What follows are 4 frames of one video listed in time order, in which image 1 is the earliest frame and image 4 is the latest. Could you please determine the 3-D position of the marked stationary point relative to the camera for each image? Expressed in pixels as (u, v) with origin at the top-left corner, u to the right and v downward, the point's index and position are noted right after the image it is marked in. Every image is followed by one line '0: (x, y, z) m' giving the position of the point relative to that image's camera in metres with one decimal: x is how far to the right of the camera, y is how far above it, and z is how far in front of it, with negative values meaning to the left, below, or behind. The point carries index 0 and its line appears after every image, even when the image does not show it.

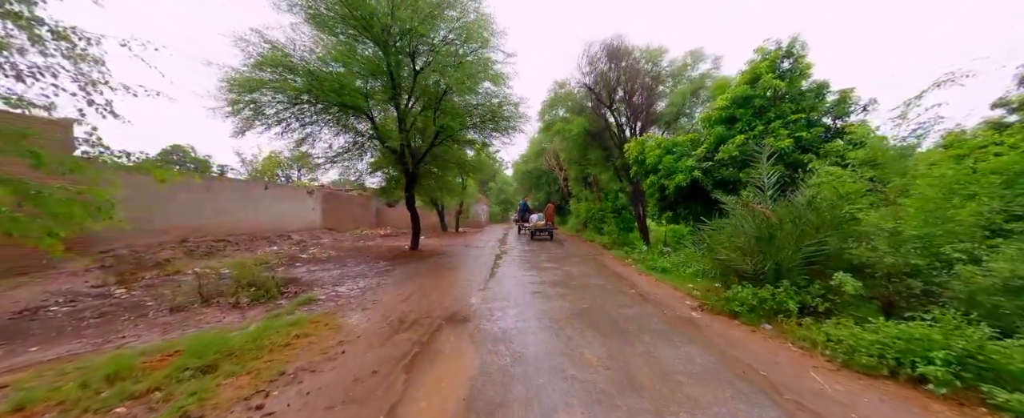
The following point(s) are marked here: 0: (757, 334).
0: (+2.9, -1.5, +3.8) m
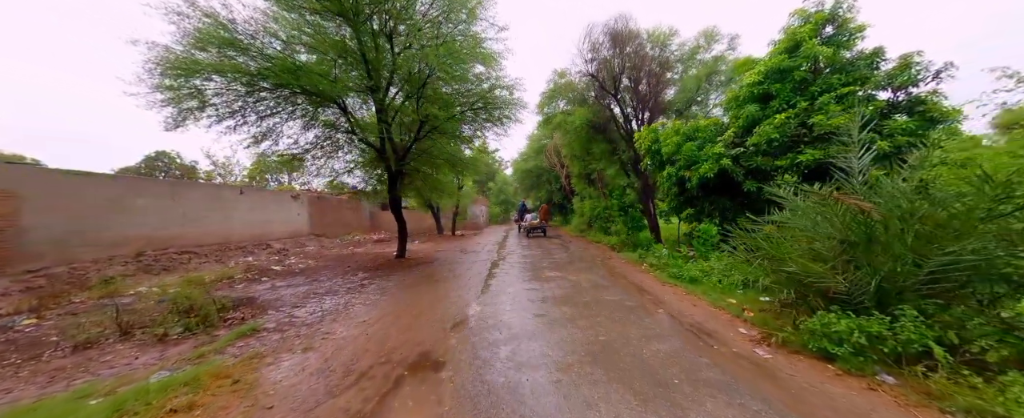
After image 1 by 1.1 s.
0: (+2.8, -1.4, +2.4) m
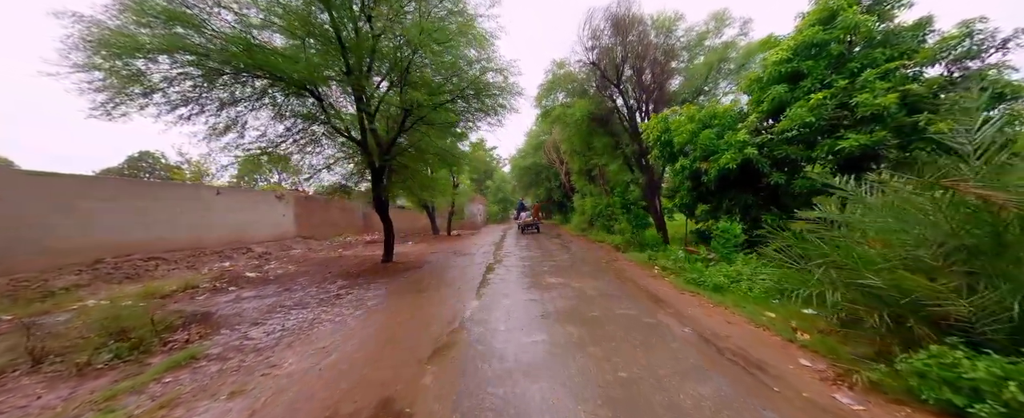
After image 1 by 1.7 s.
0: (+2.7, -1.4, +1.5) m
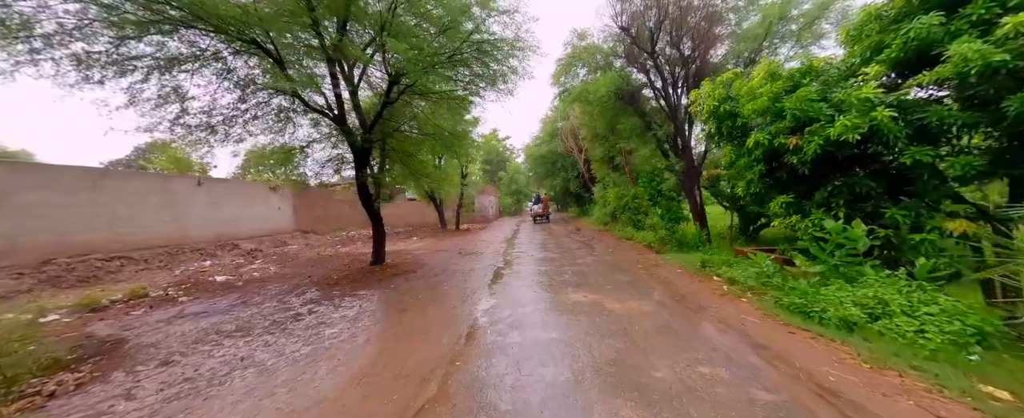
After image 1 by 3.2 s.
0: (+2.7, -1.4, -0.4) m
